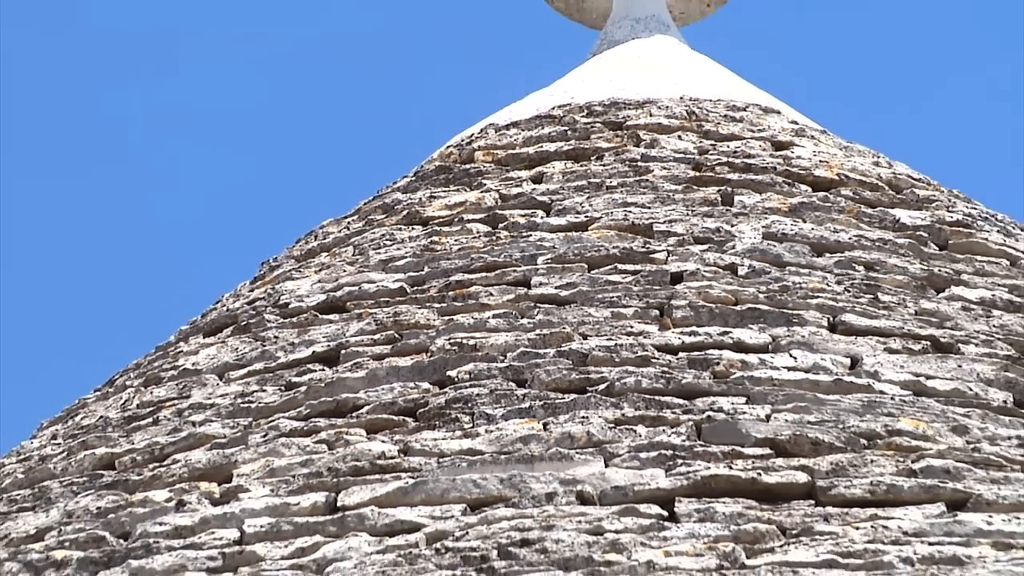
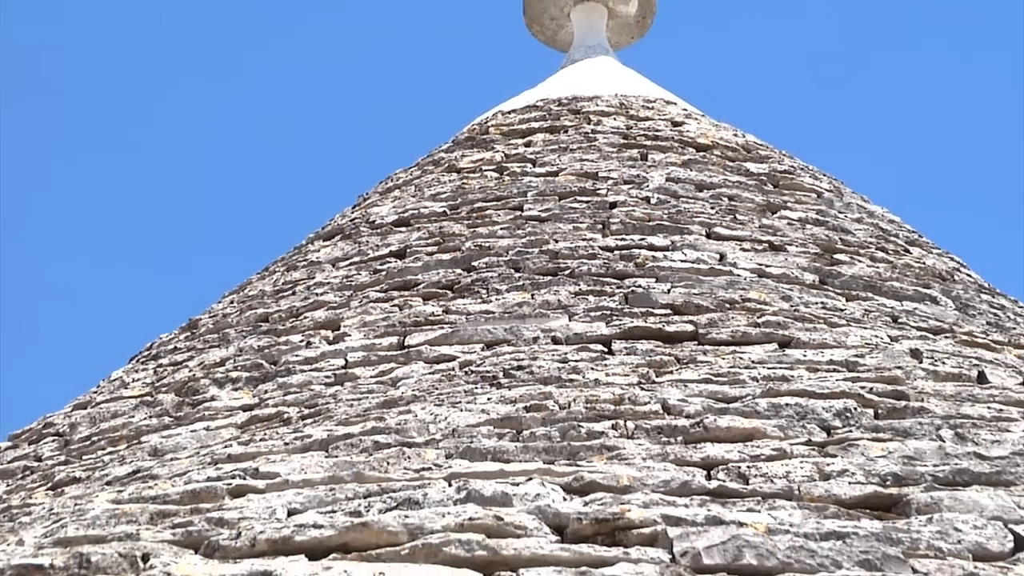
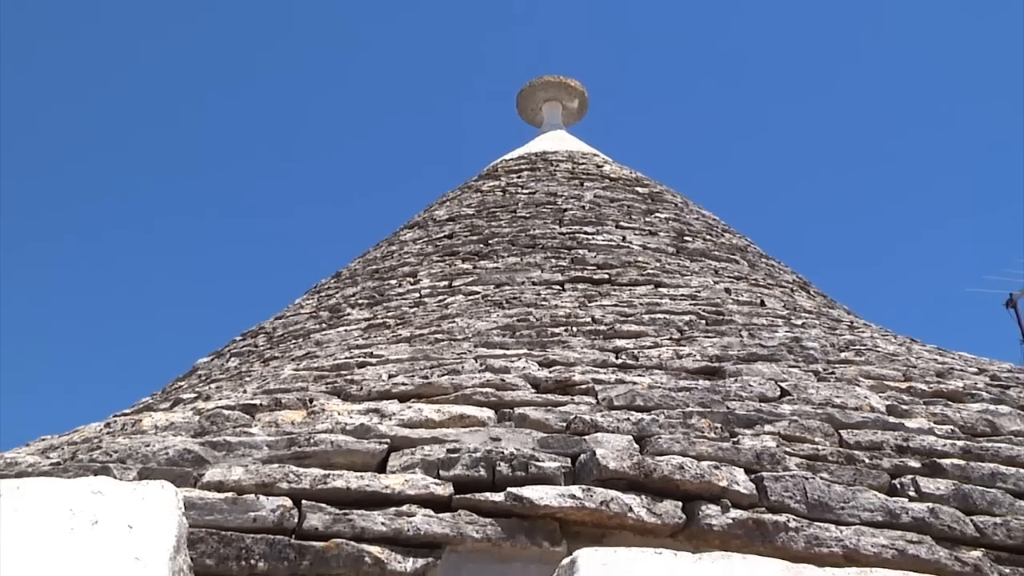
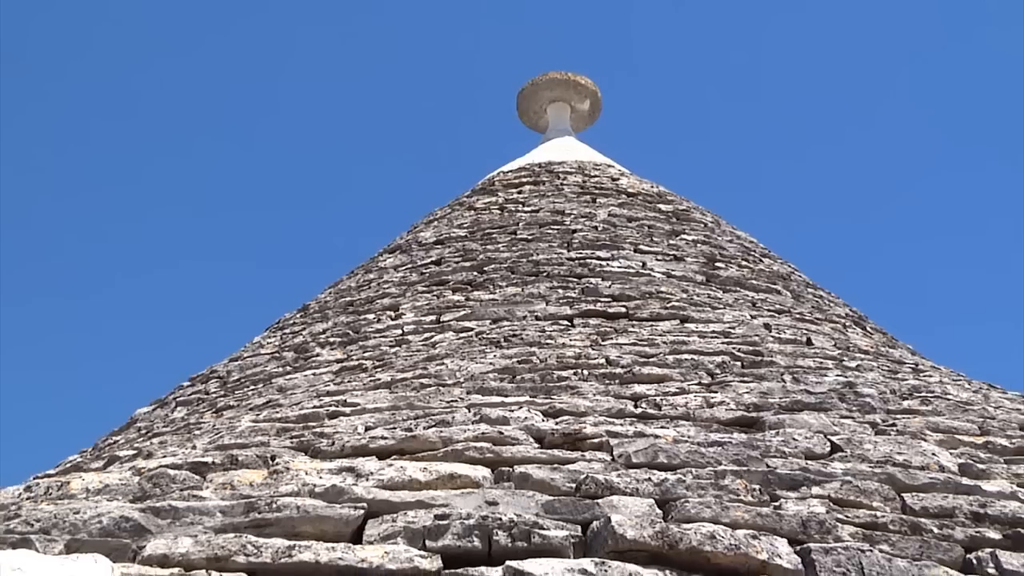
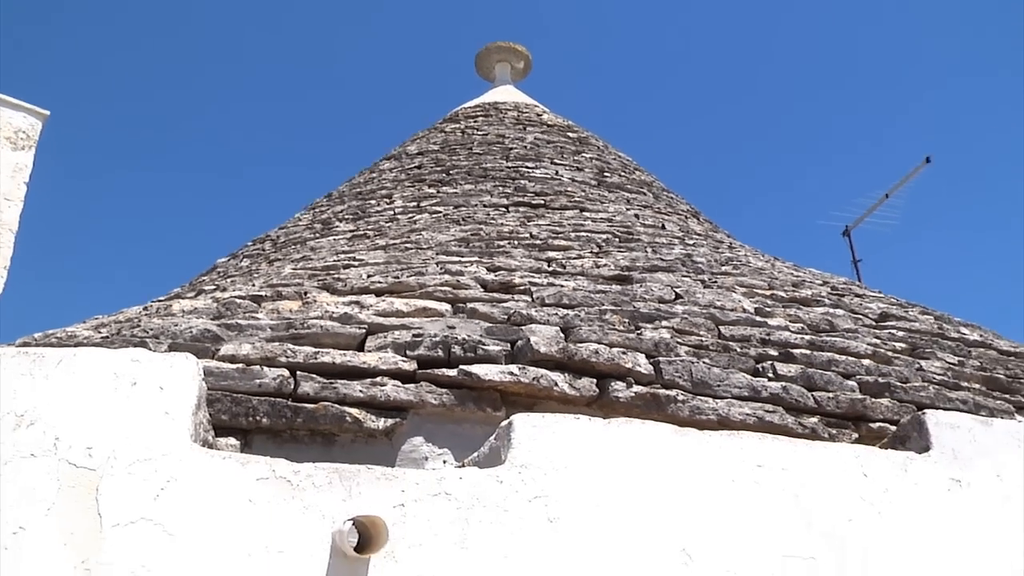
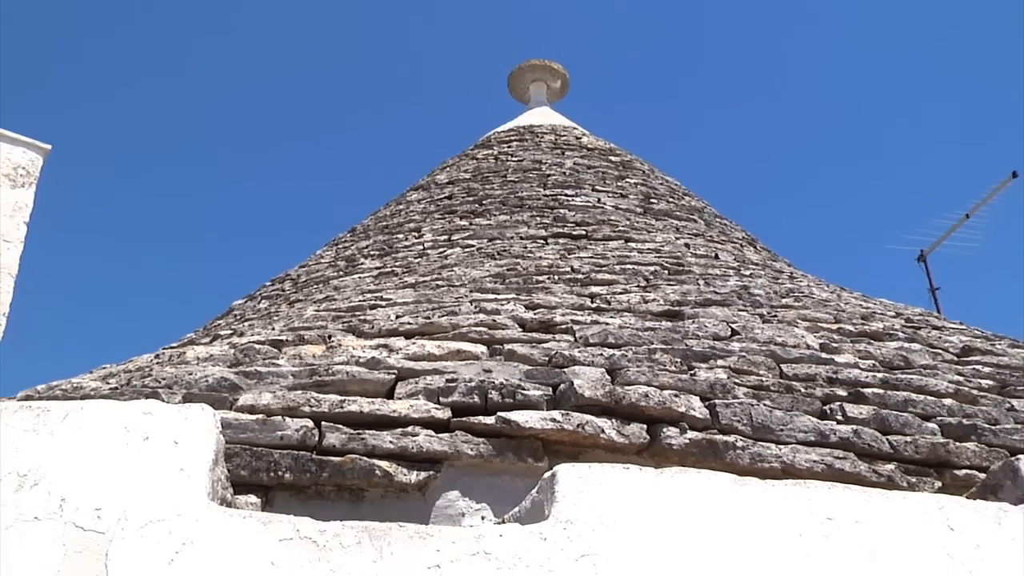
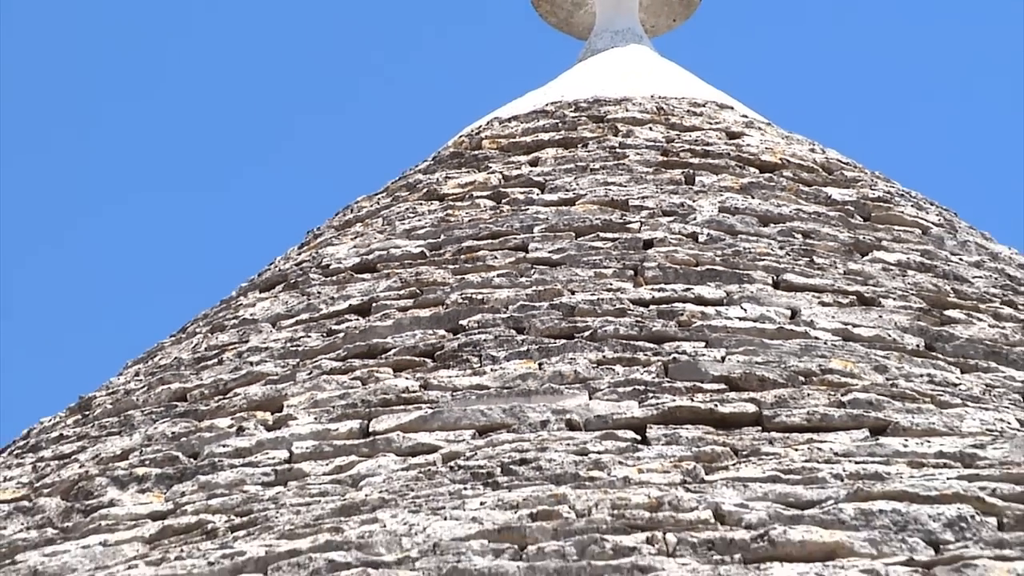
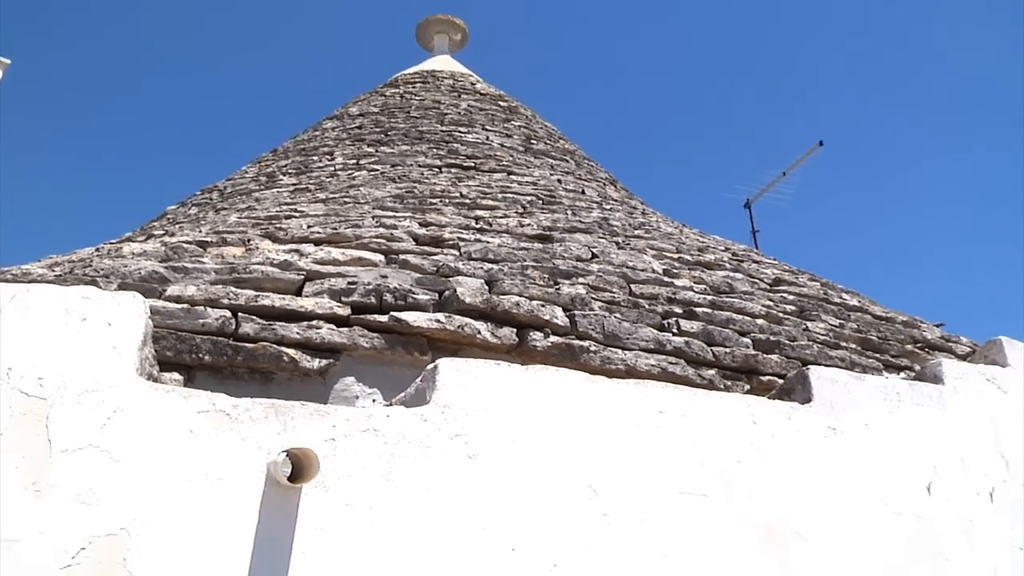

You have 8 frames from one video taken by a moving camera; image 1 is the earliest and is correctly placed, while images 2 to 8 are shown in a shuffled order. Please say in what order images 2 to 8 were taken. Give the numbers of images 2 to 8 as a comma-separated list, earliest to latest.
7, 2, 4, 3, 6, 5, 8
